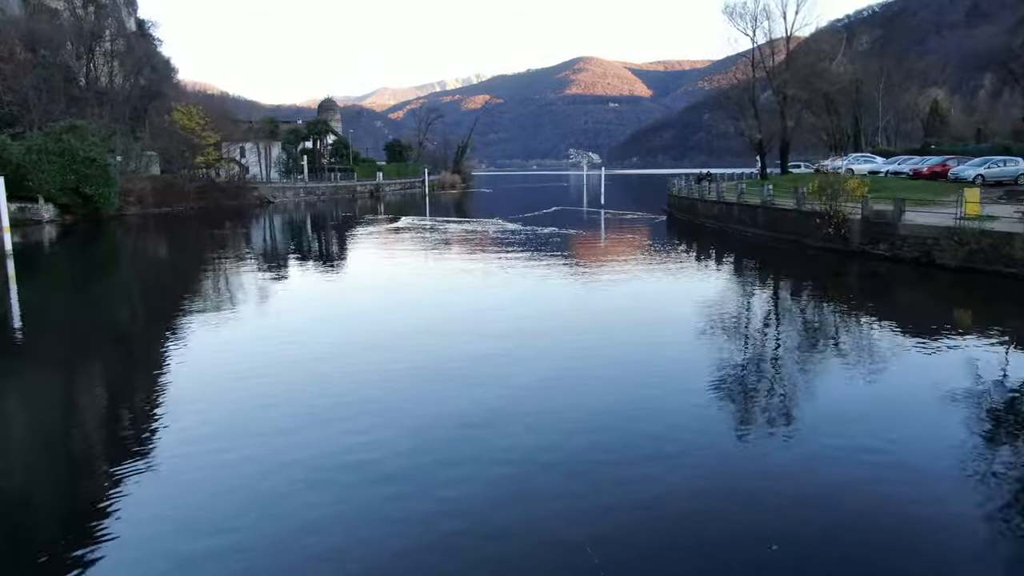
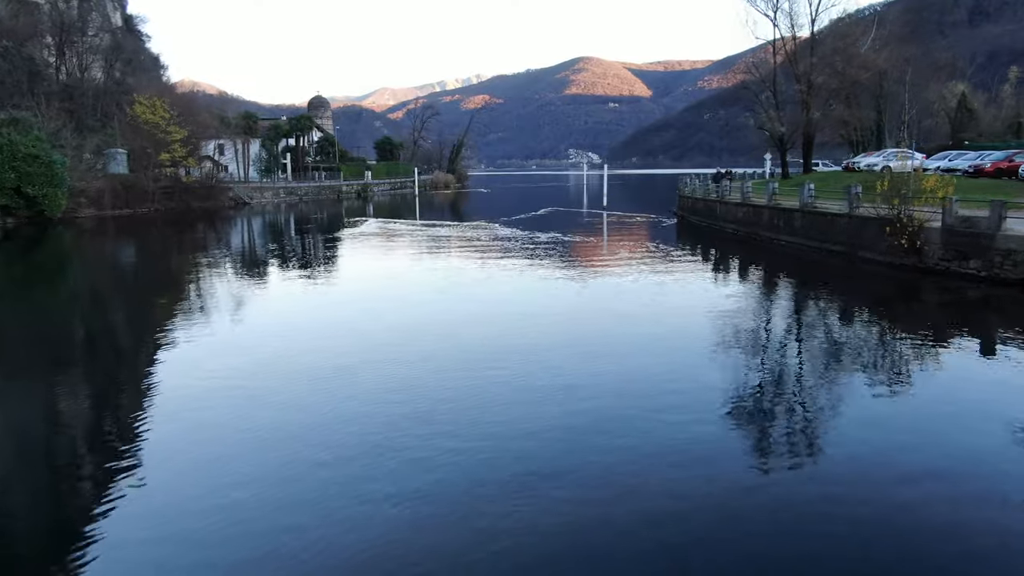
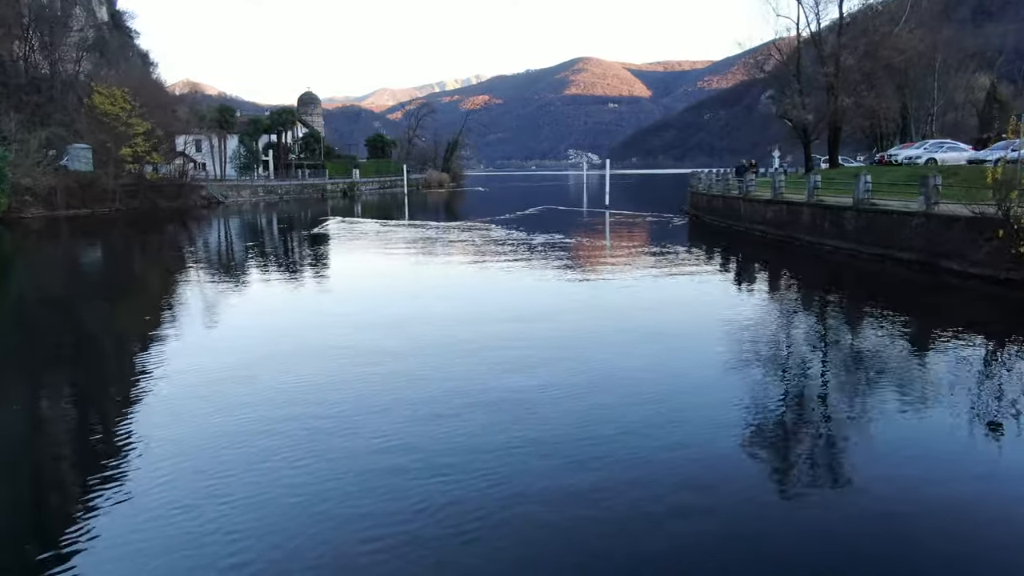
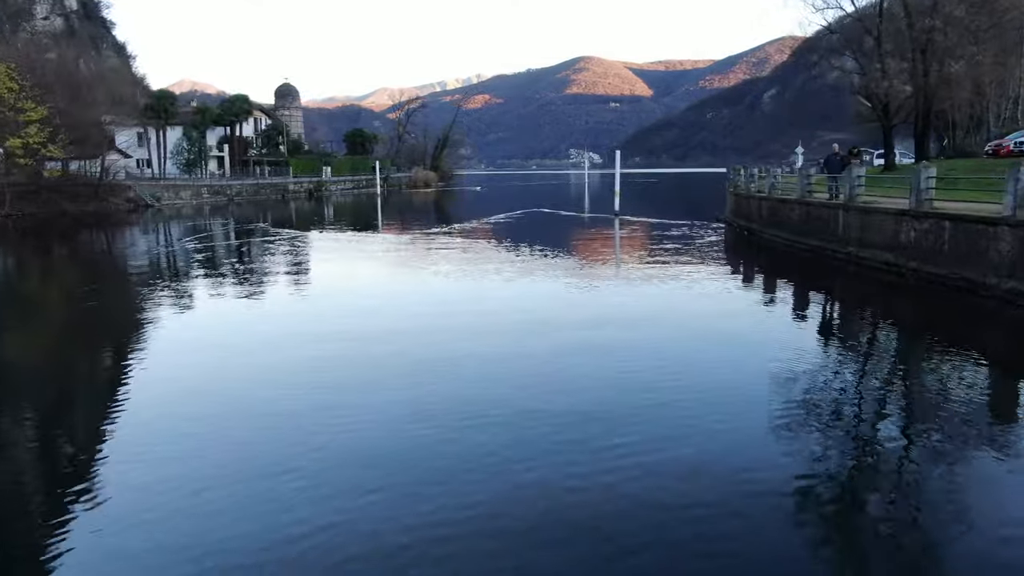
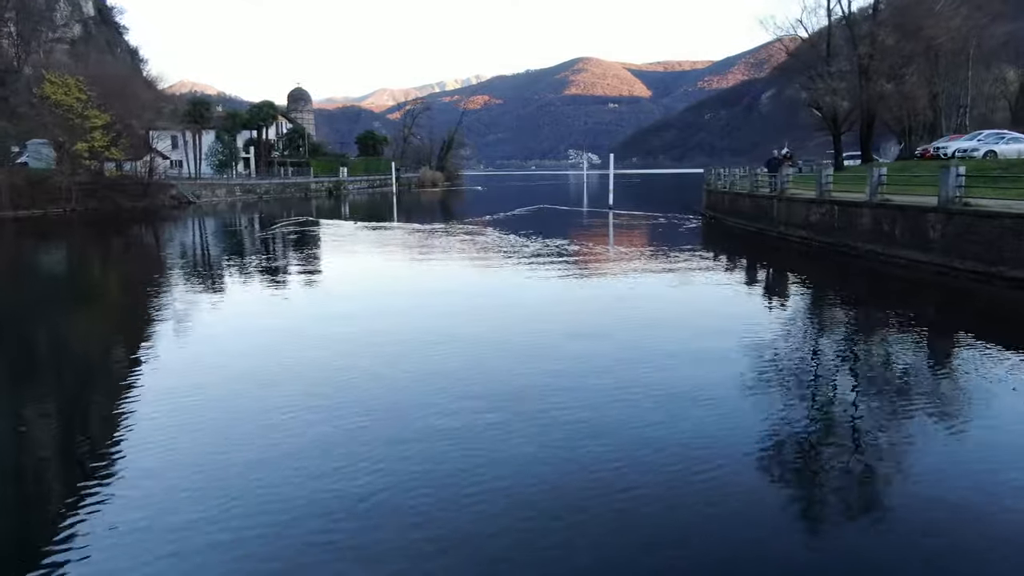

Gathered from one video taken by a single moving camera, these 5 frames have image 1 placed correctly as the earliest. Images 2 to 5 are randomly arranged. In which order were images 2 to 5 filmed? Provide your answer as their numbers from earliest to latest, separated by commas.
2, 3, 5, 4
